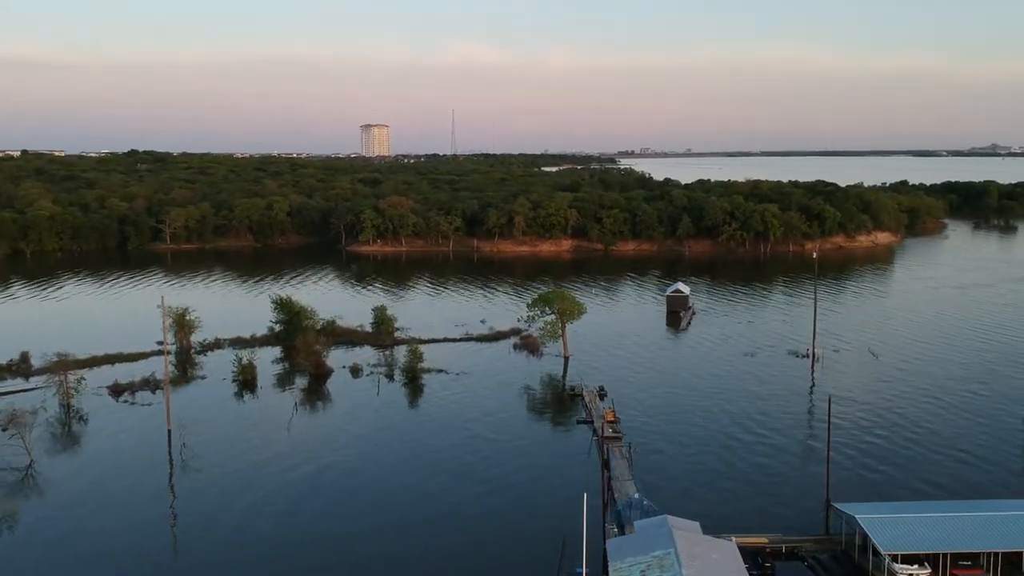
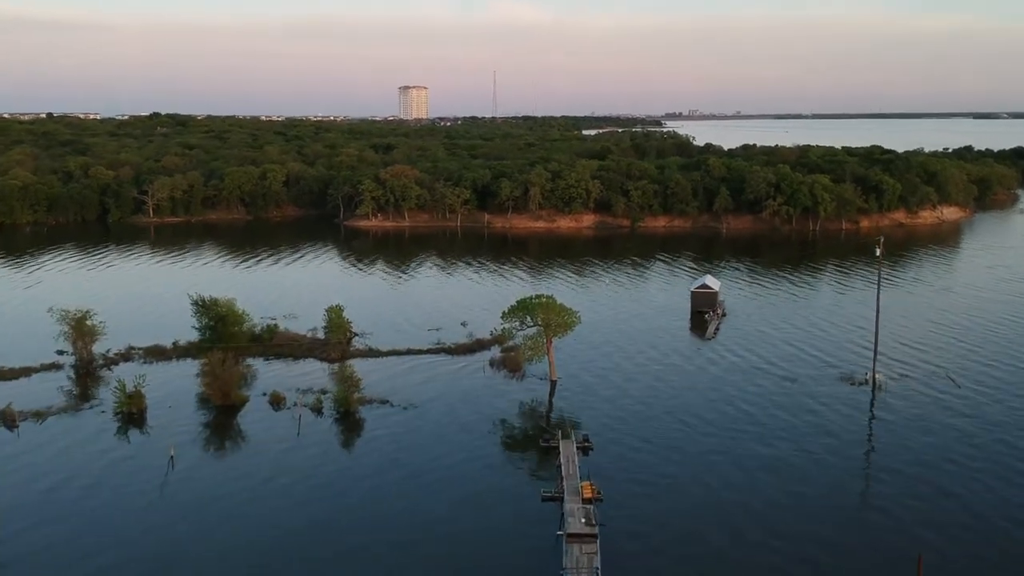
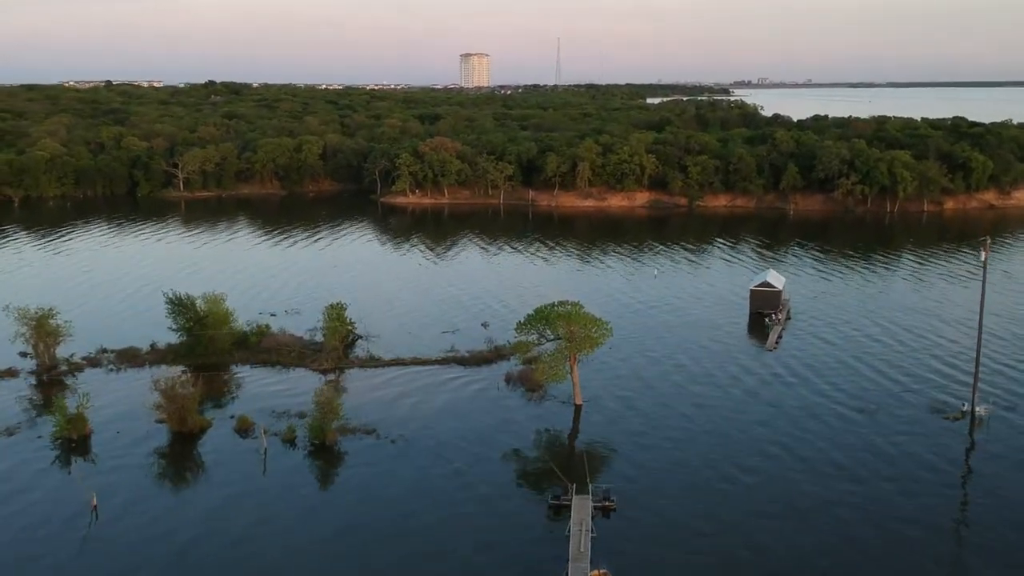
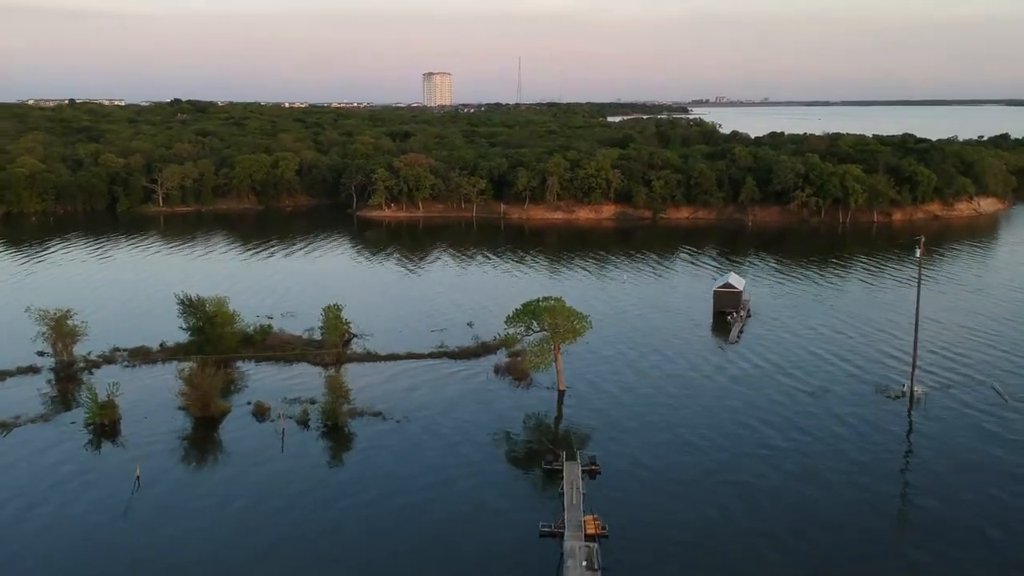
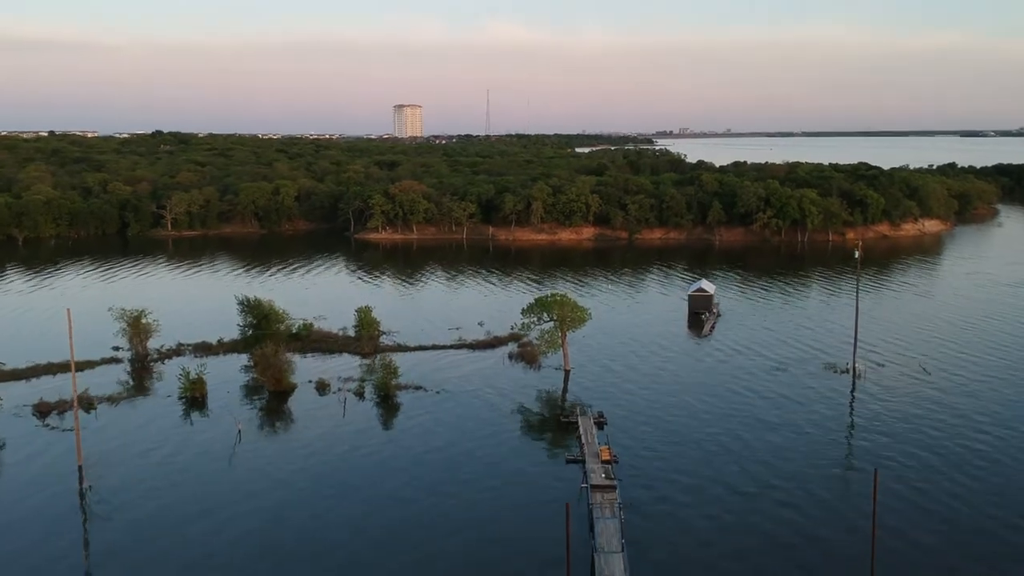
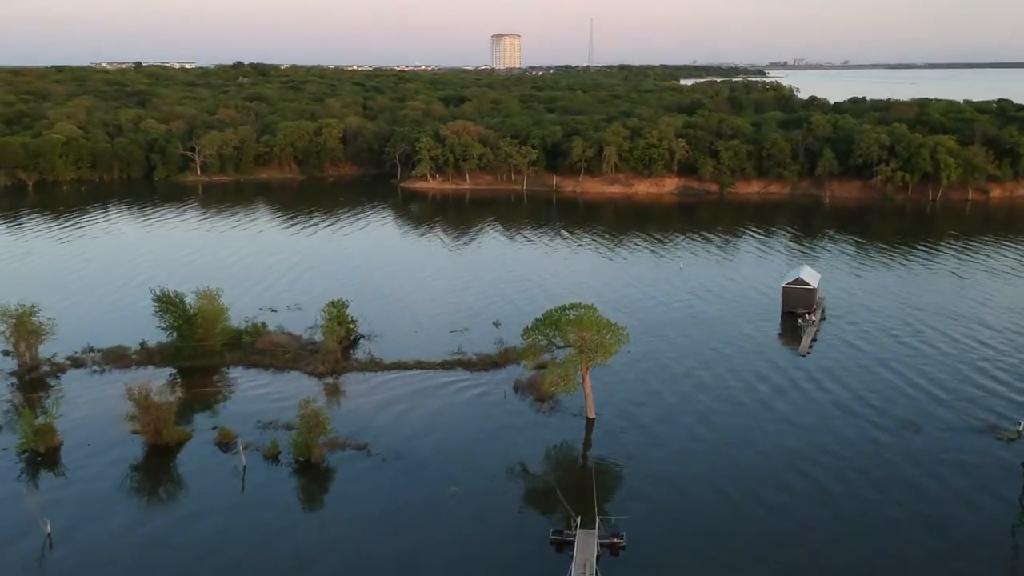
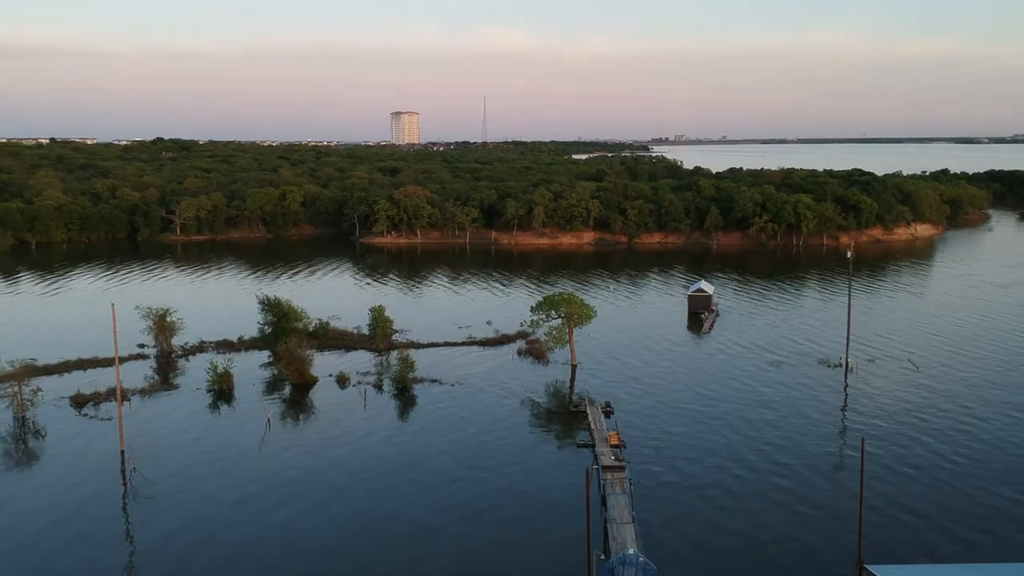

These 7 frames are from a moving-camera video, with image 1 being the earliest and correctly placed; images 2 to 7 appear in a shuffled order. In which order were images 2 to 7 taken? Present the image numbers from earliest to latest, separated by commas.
7, 5, 2, 4, 3, 6
